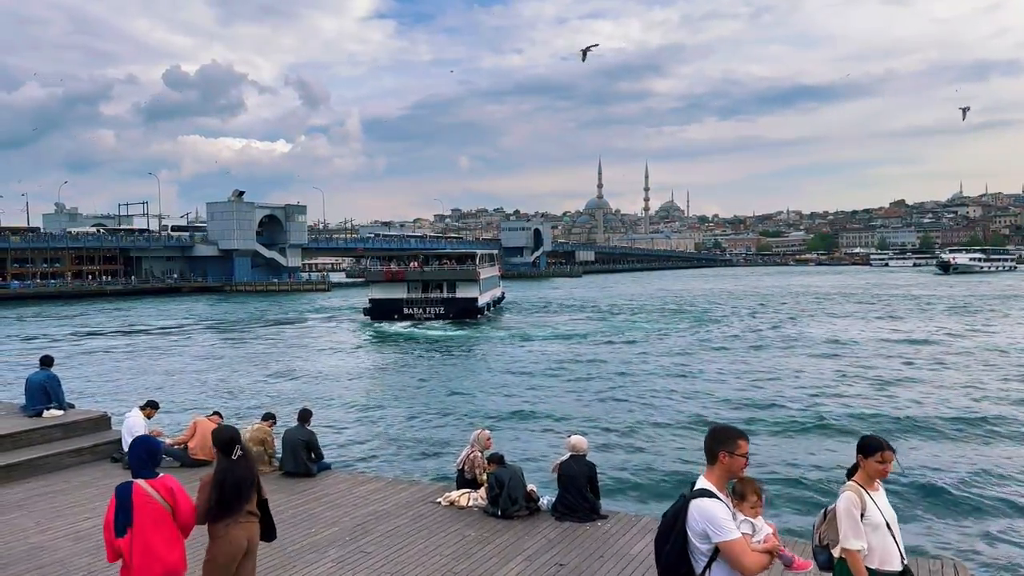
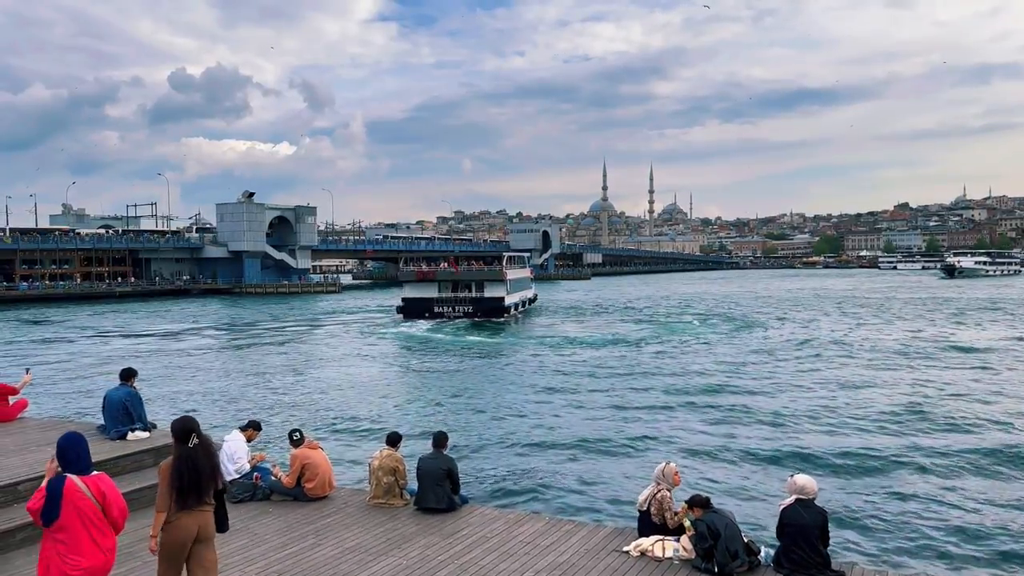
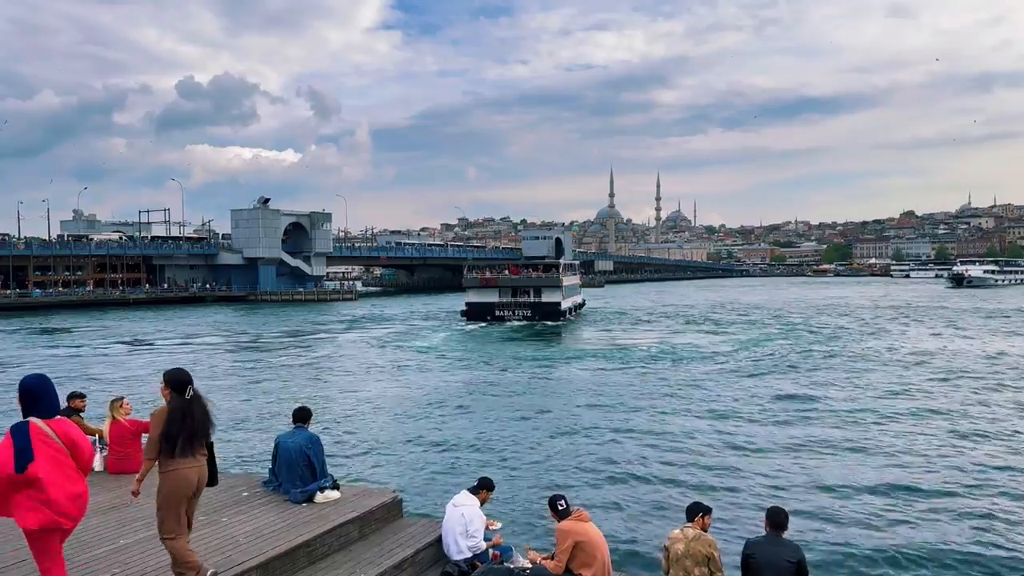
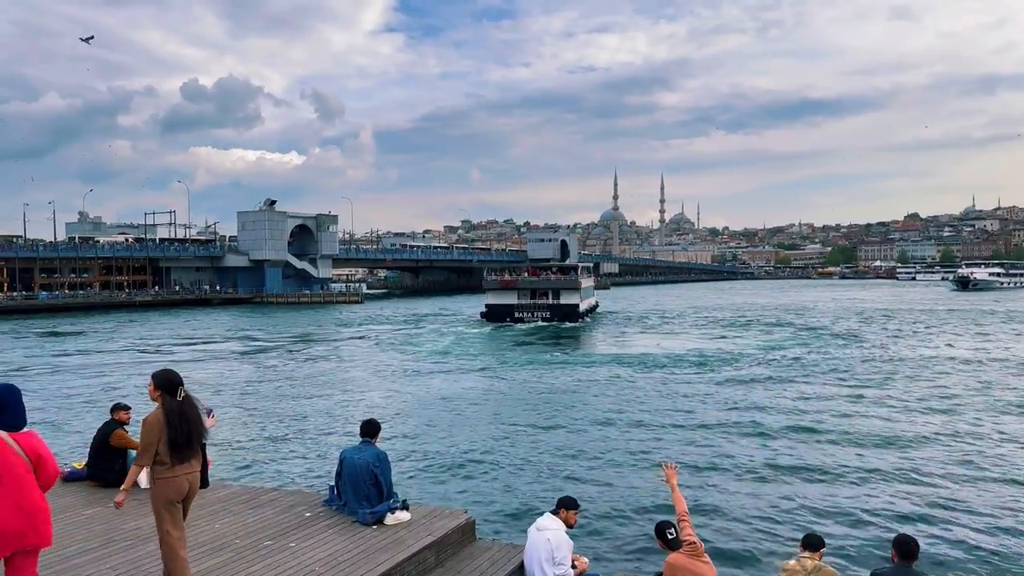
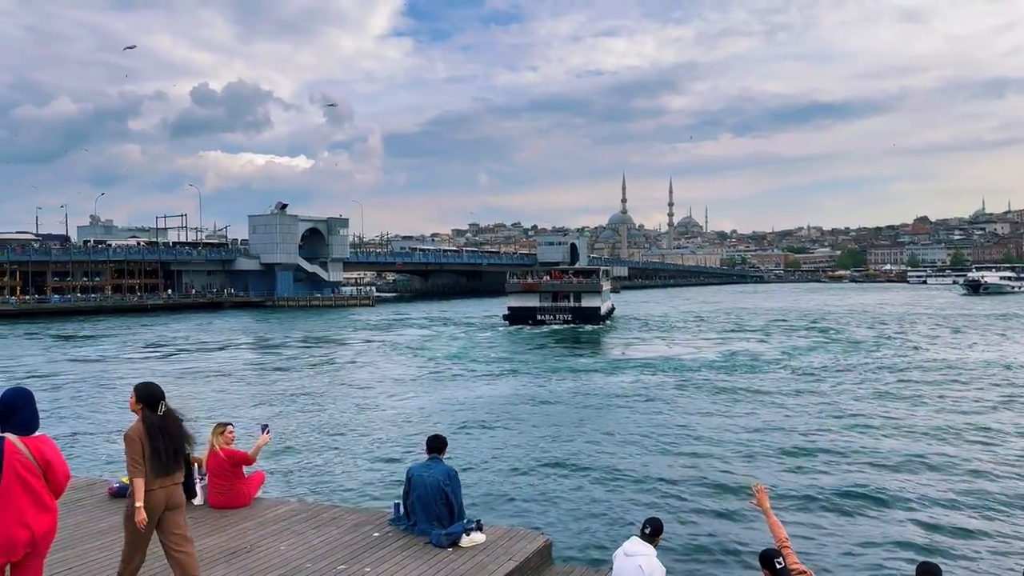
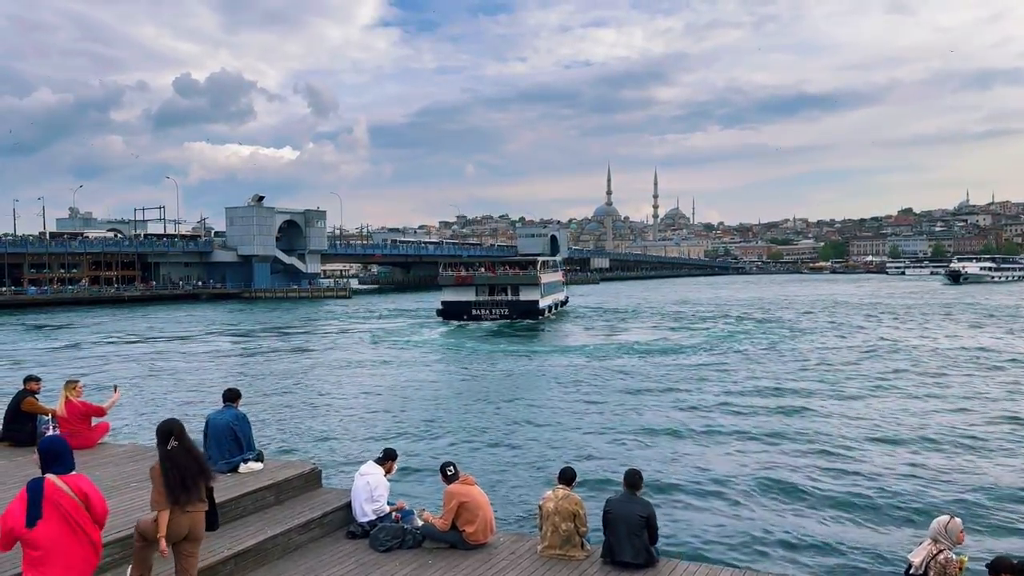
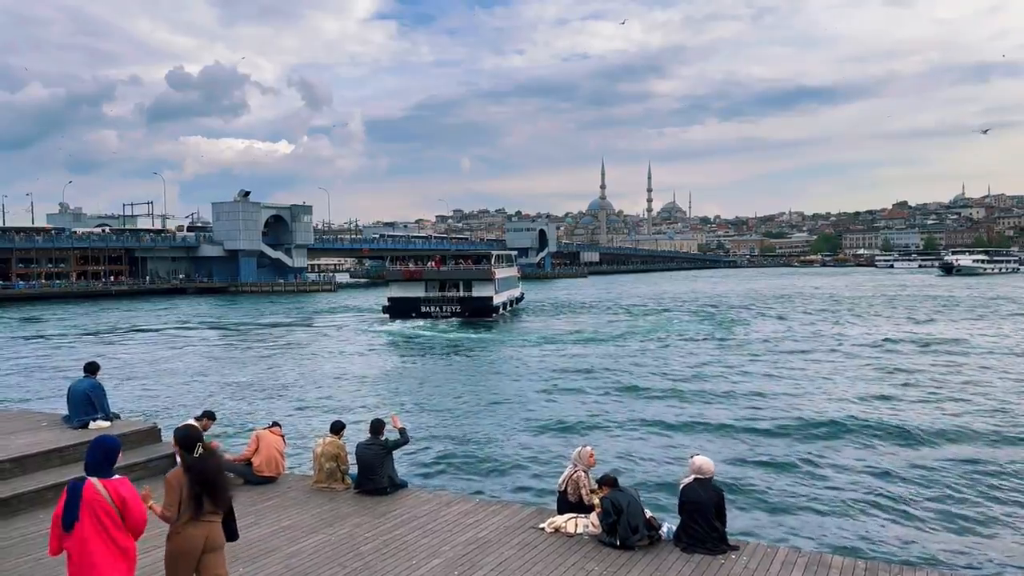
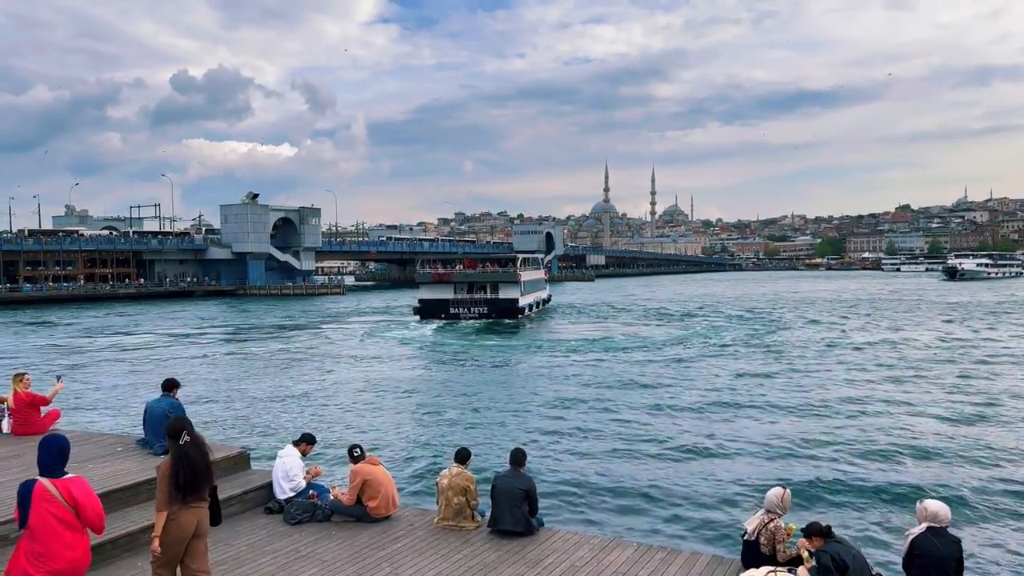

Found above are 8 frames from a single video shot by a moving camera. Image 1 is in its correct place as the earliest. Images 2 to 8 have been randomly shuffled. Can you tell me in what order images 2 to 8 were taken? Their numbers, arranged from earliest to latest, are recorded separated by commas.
7, 2, 8, 6, 3, 4, 5
